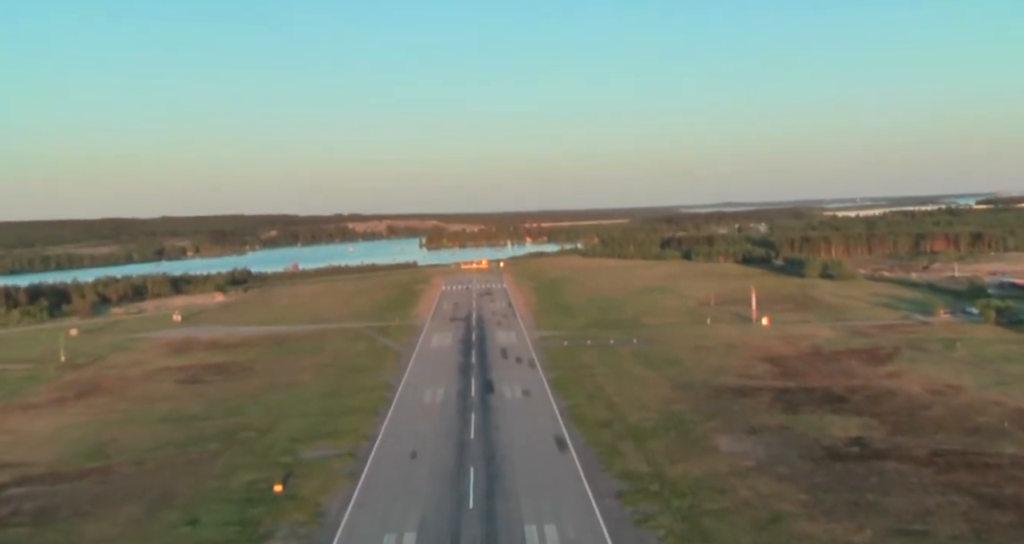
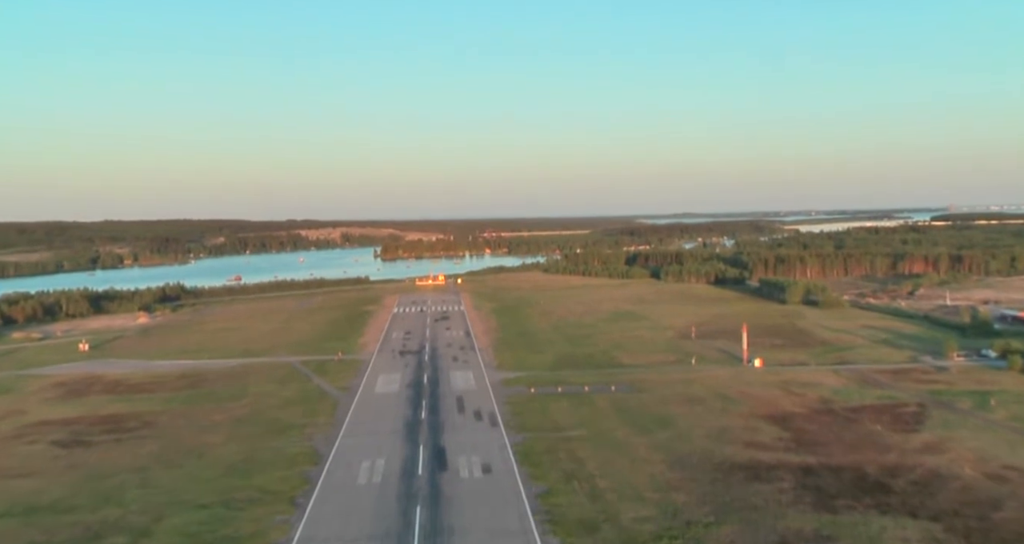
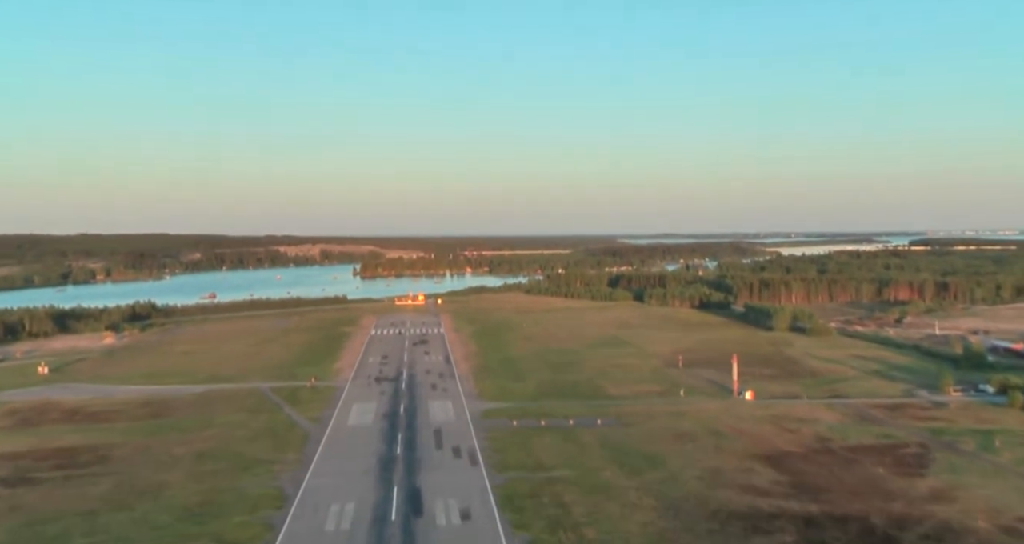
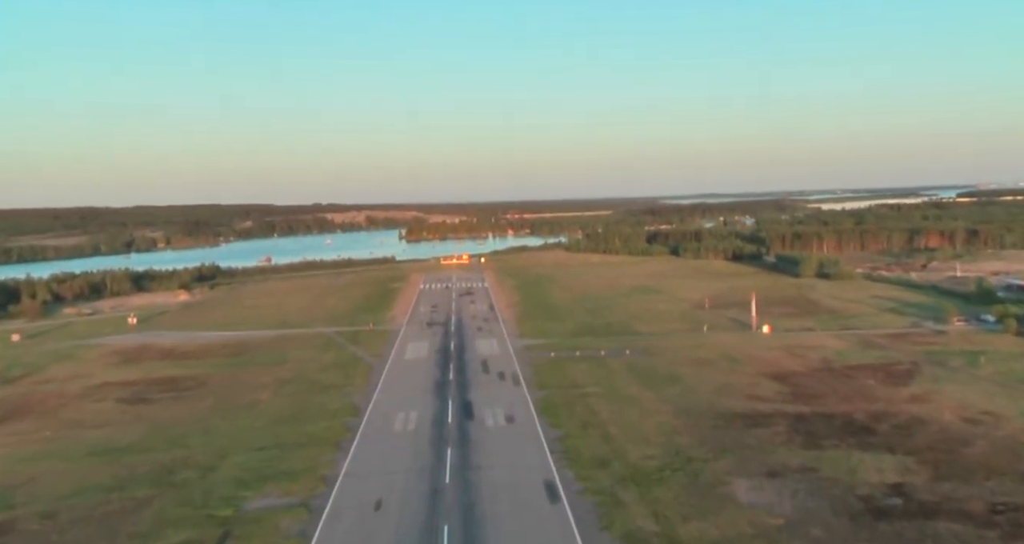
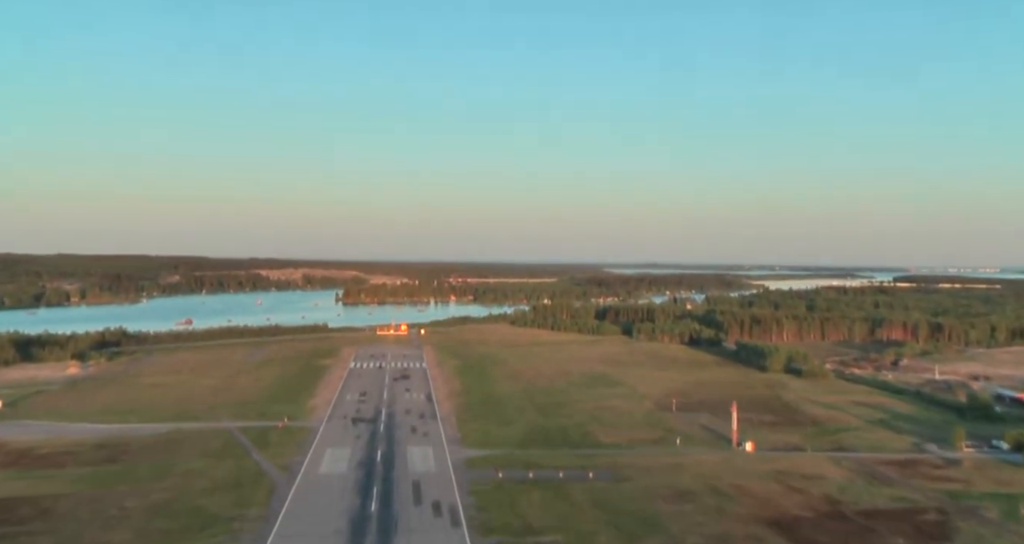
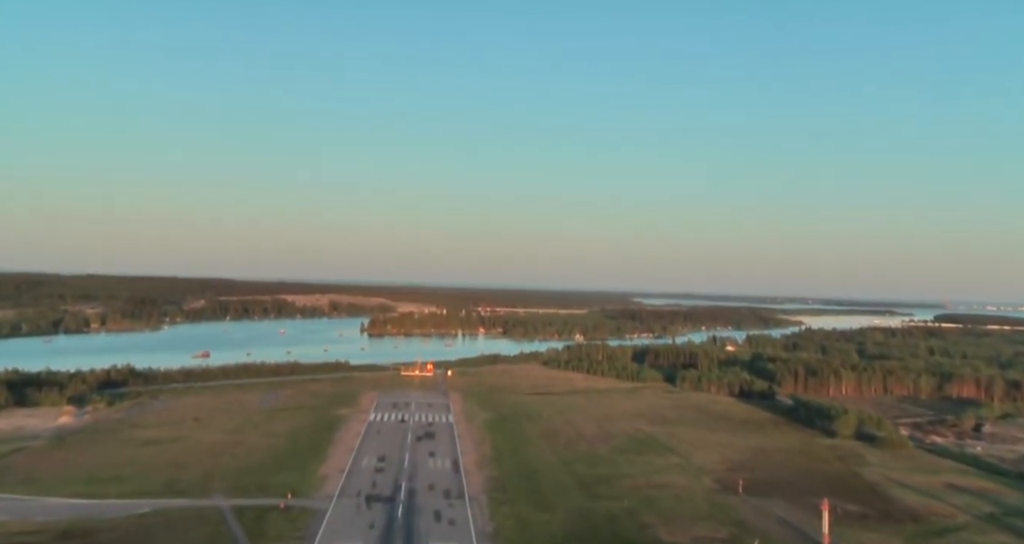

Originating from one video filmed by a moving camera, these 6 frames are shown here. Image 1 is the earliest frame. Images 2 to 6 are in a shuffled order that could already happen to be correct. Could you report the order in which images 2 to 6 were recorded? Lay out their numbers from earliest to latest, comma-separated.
4, 2, 3, 5, 6
